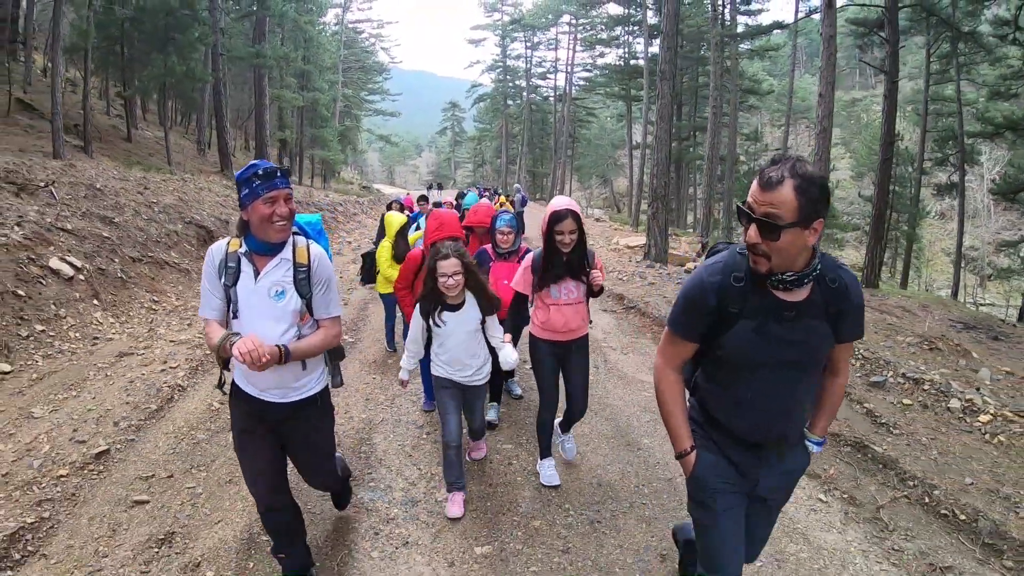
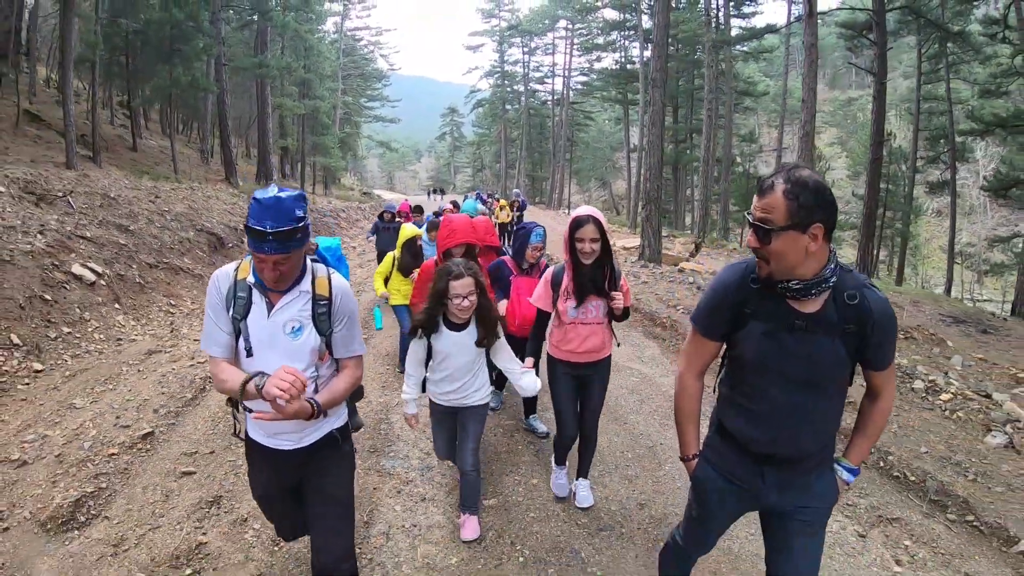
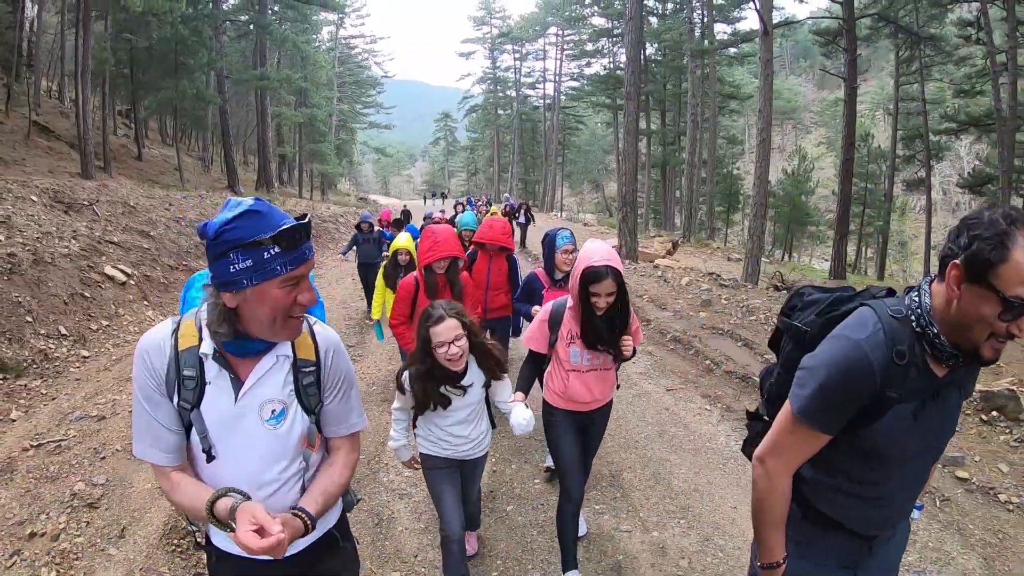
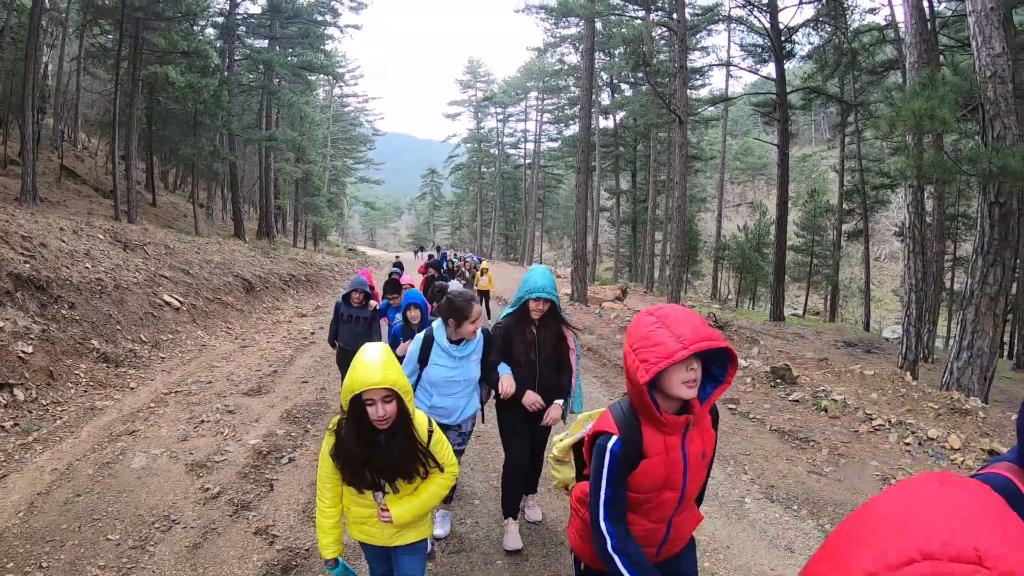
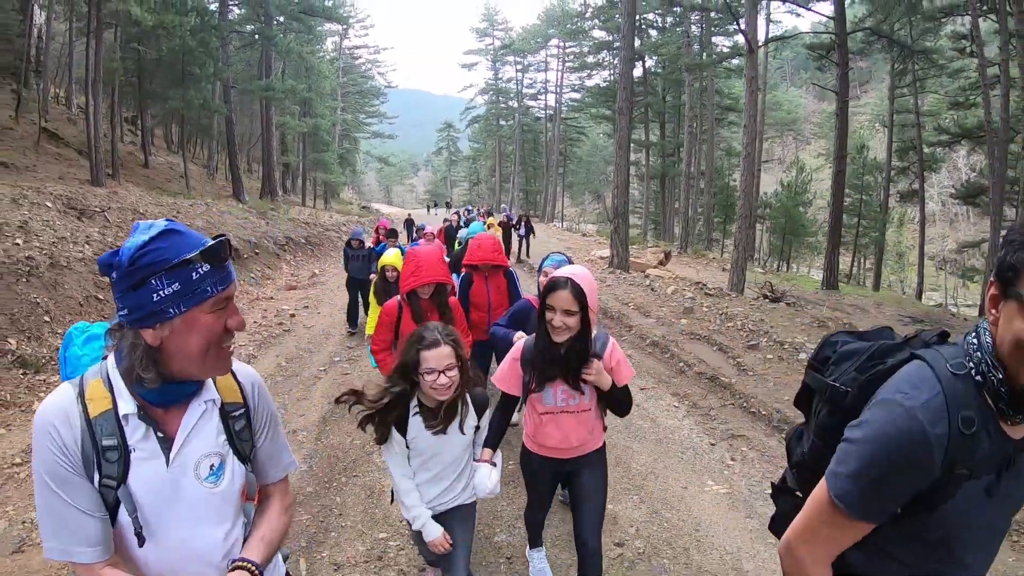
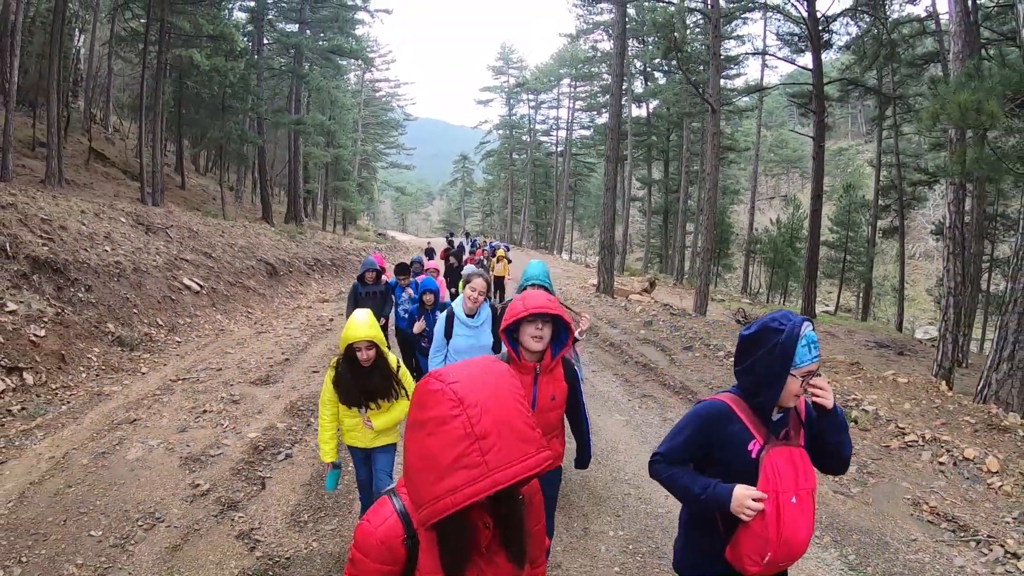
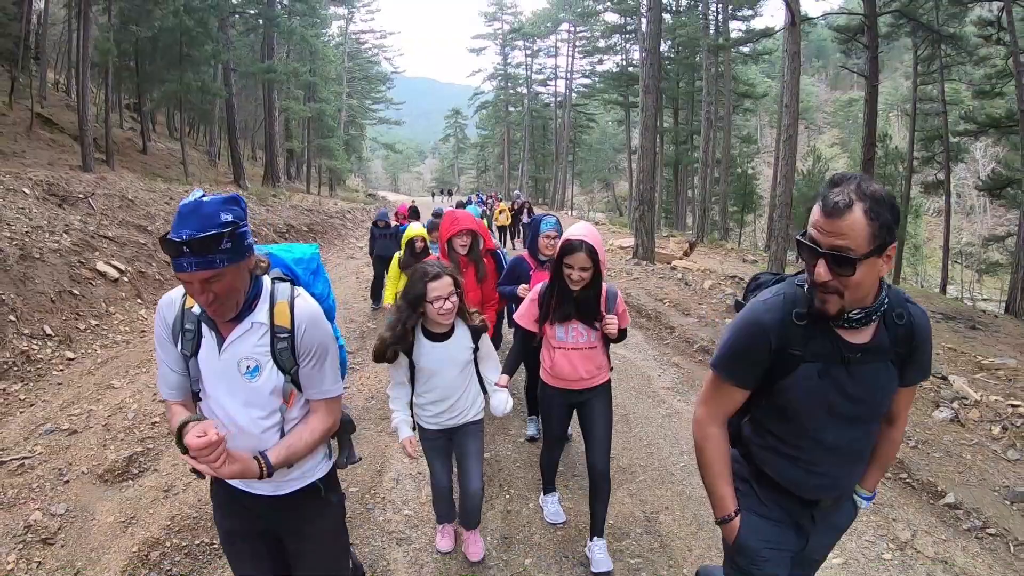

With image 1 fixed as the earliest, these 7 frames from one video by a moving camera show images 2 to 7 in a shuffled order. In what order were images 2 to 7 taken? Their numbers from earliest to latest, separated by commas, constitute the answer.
2, 7, 3, 5, 6, 4
